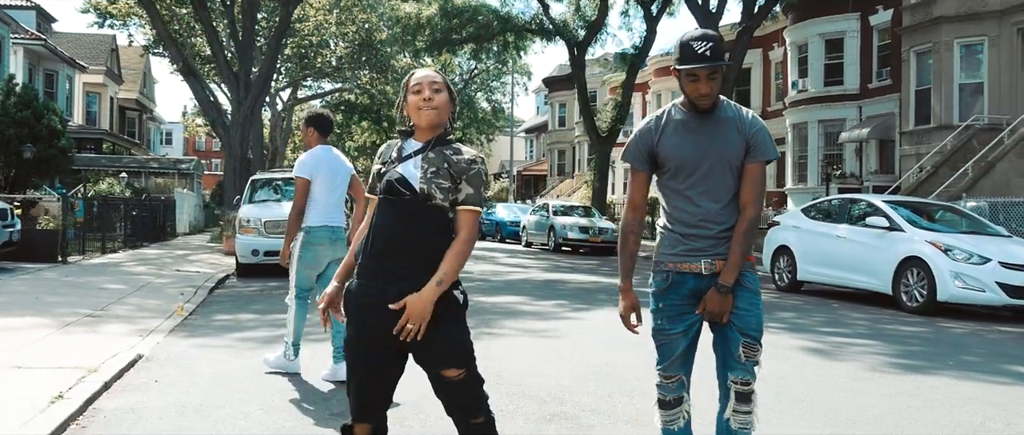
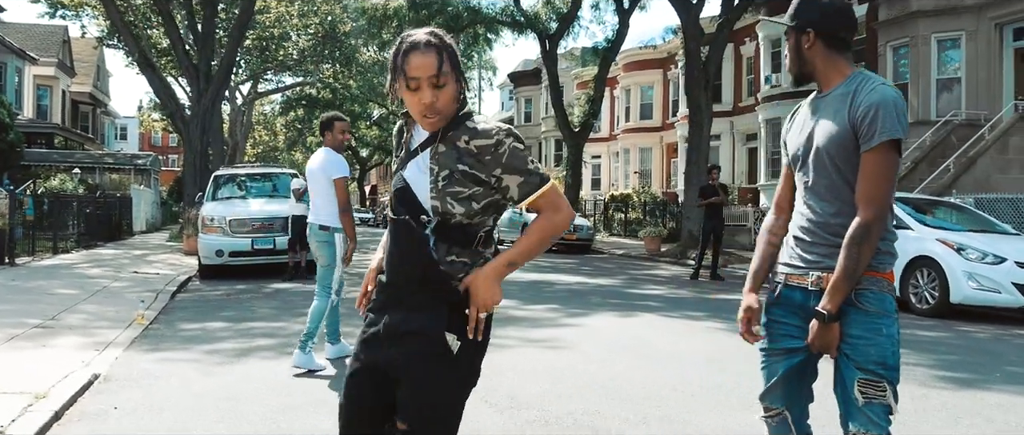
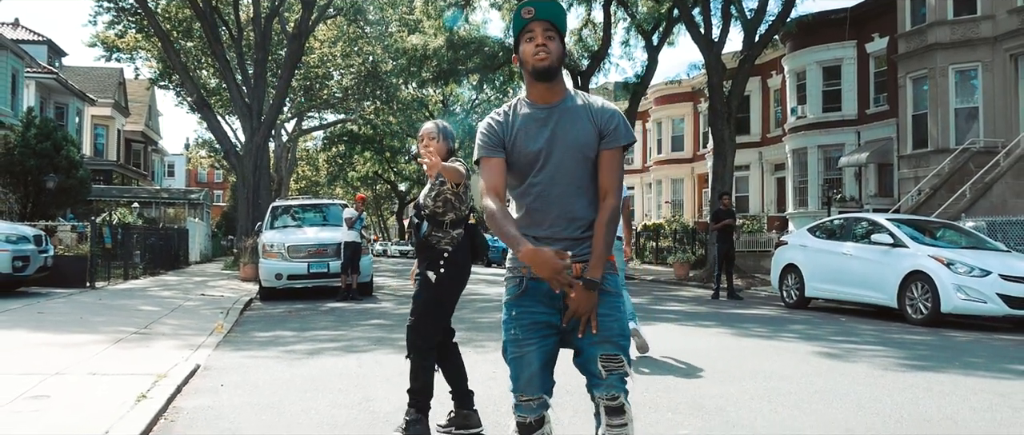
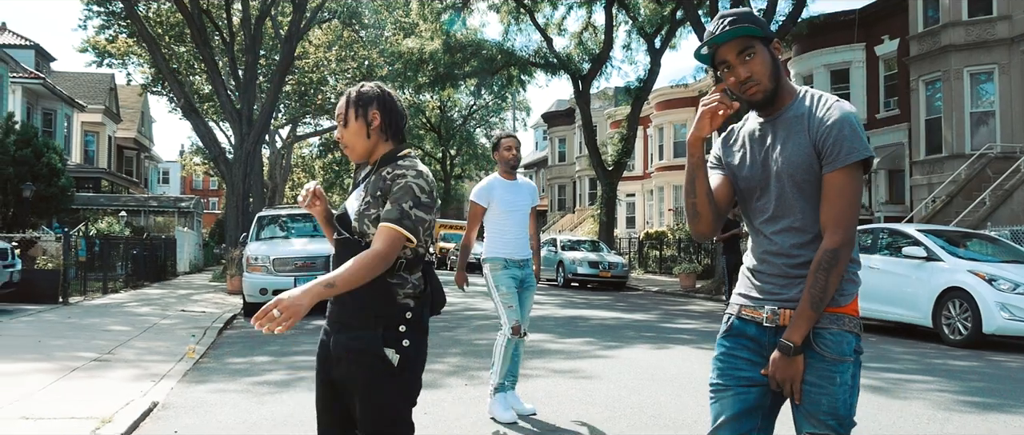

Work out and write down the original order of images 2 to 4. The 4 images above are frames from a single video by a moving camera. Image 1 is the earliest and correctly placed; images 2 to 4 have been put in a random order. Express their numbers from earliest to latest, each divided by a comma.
2, 4, 3
